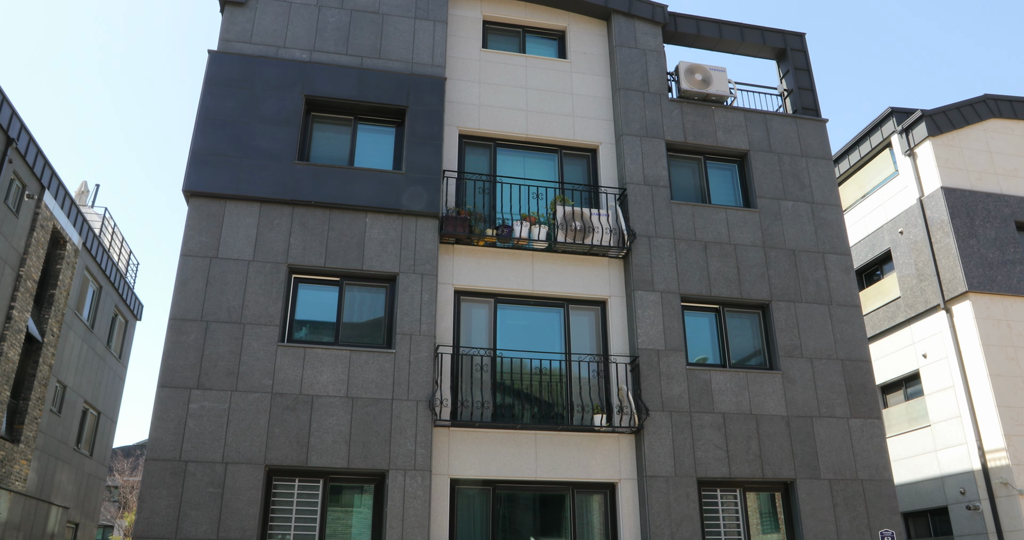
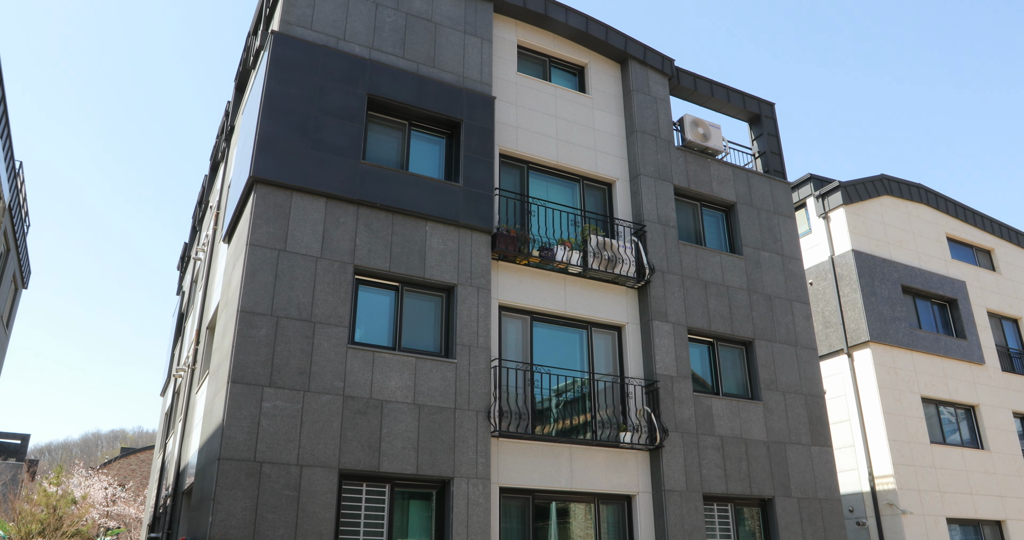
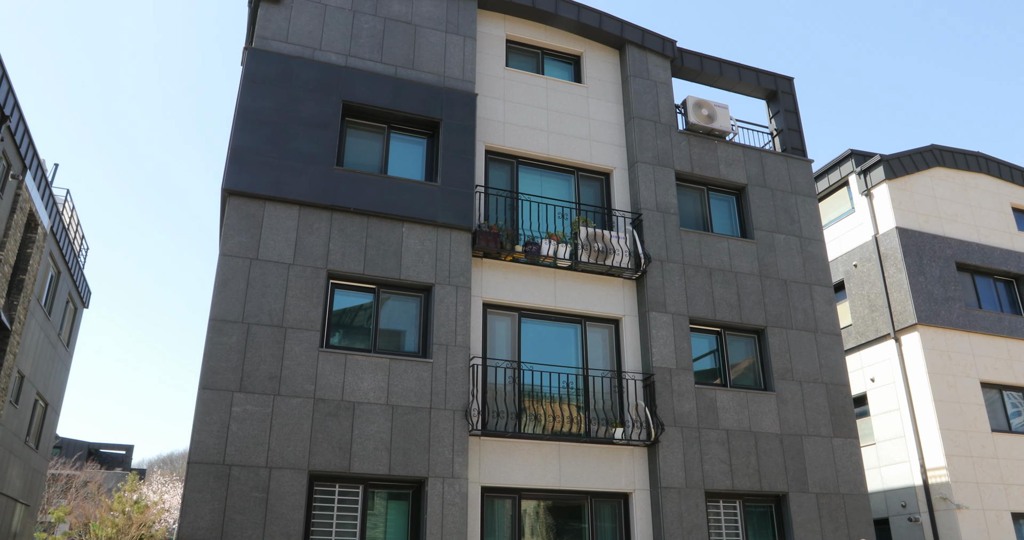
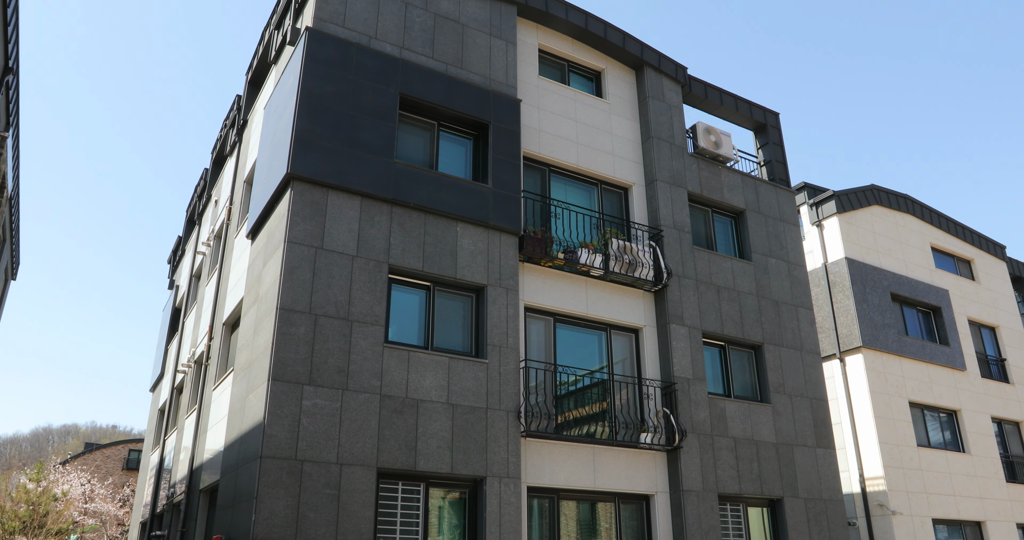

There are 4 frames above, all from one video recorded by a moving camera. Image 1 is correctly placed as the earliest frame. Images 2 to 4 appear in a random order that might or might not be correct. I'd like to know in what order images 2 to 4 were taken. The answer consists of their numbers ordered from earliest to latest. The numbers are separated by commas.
3, 2, 4
